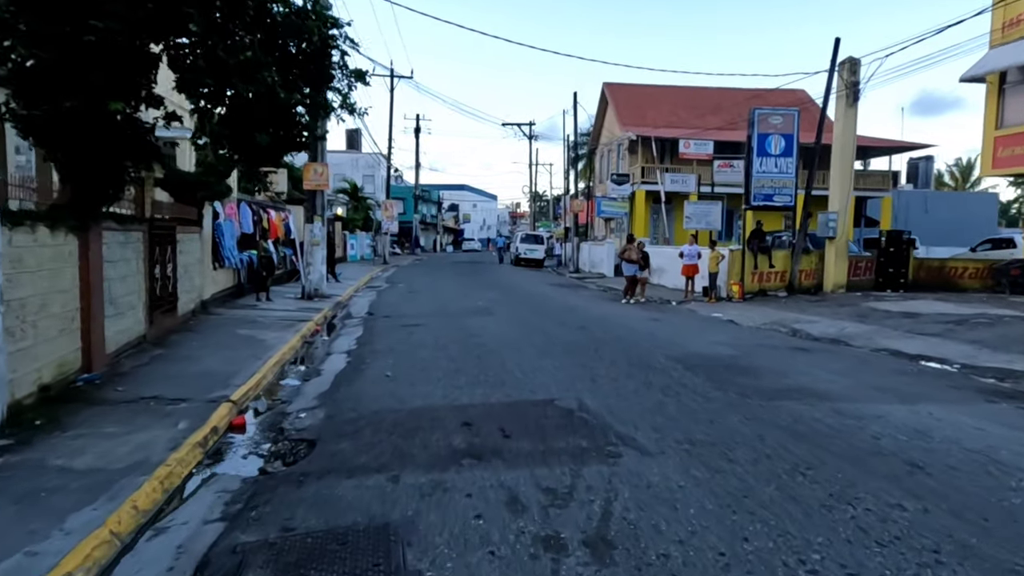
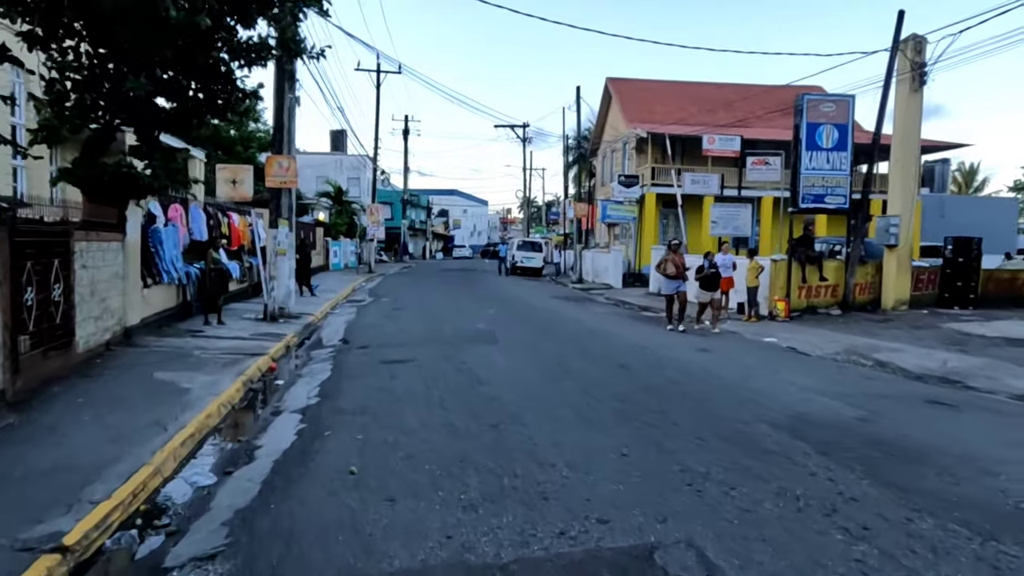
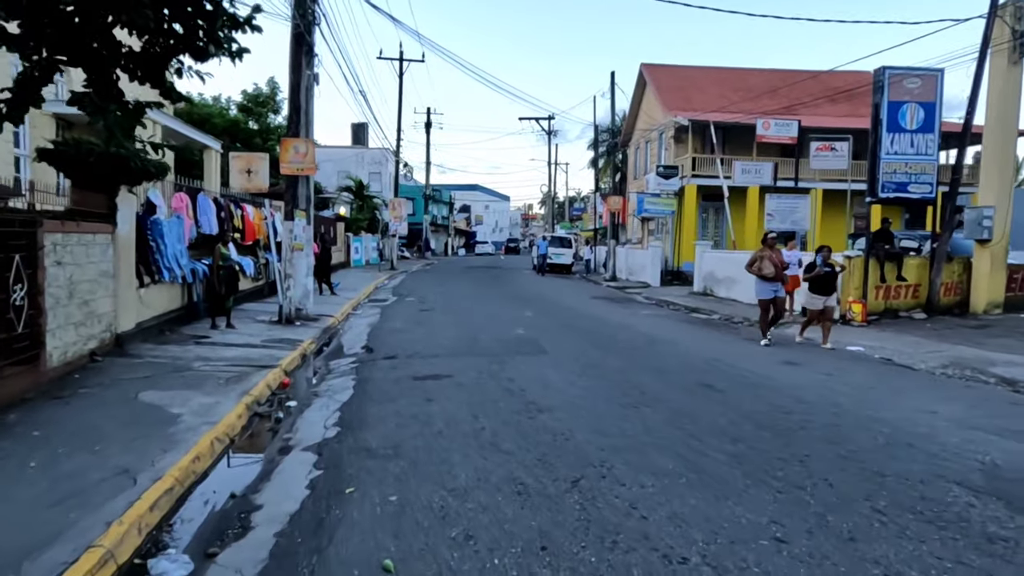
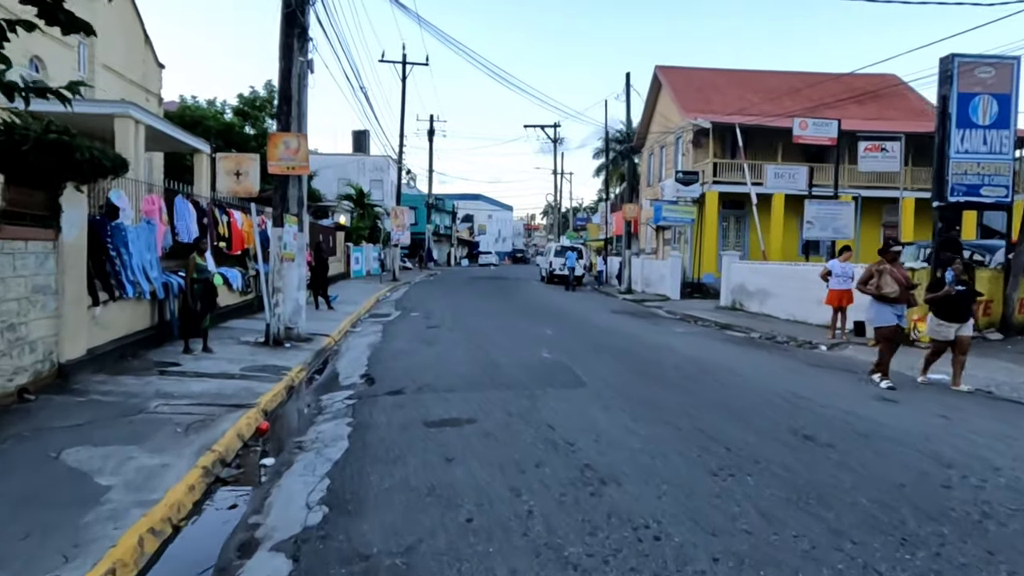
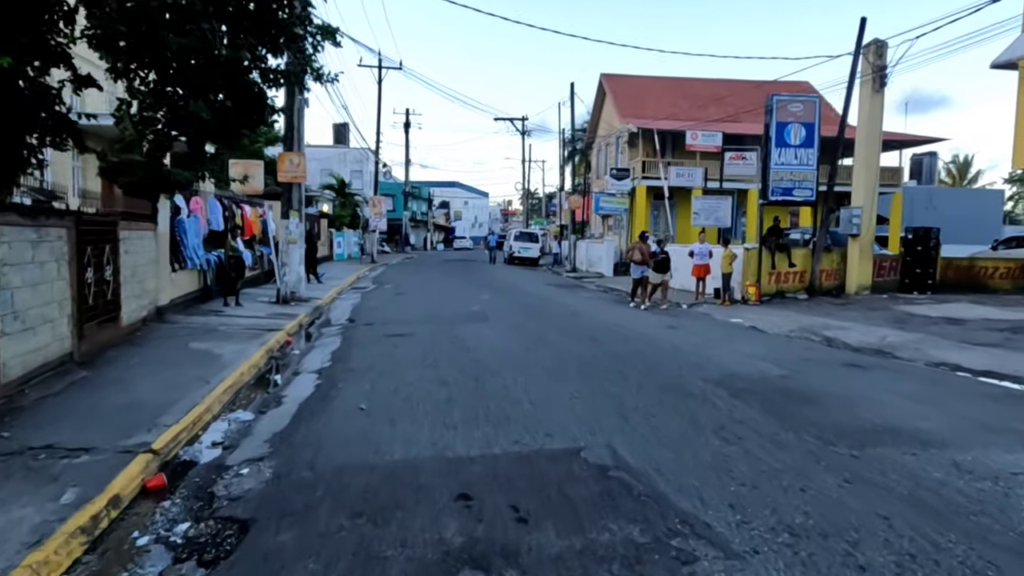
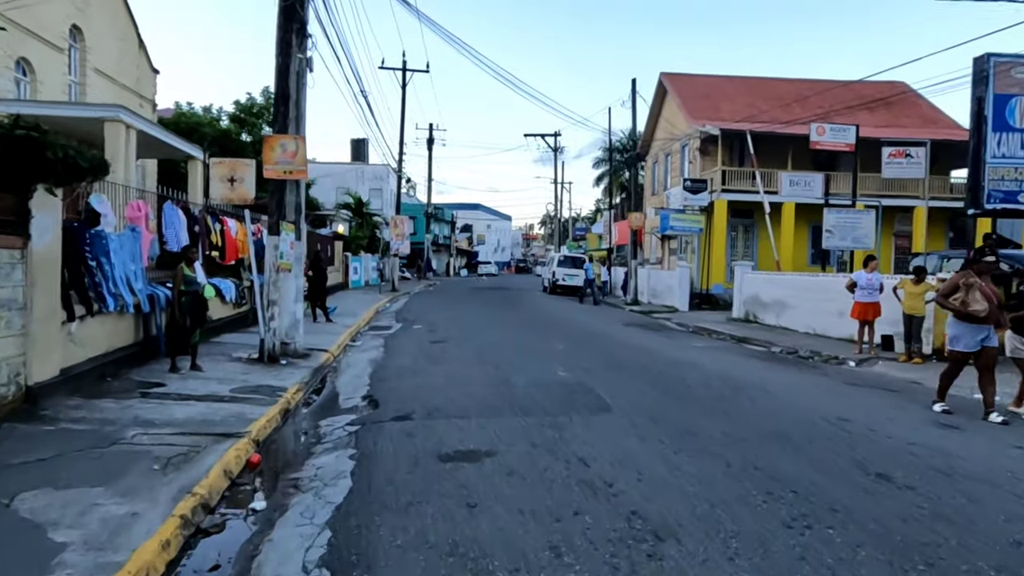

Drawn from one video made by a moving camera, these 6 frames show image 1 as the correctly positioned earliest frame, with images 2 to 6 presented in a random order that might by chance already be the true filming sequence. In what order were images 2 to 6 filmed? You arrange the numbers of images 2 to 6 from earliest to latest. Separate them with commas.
5, 2, 3, 4, 6
